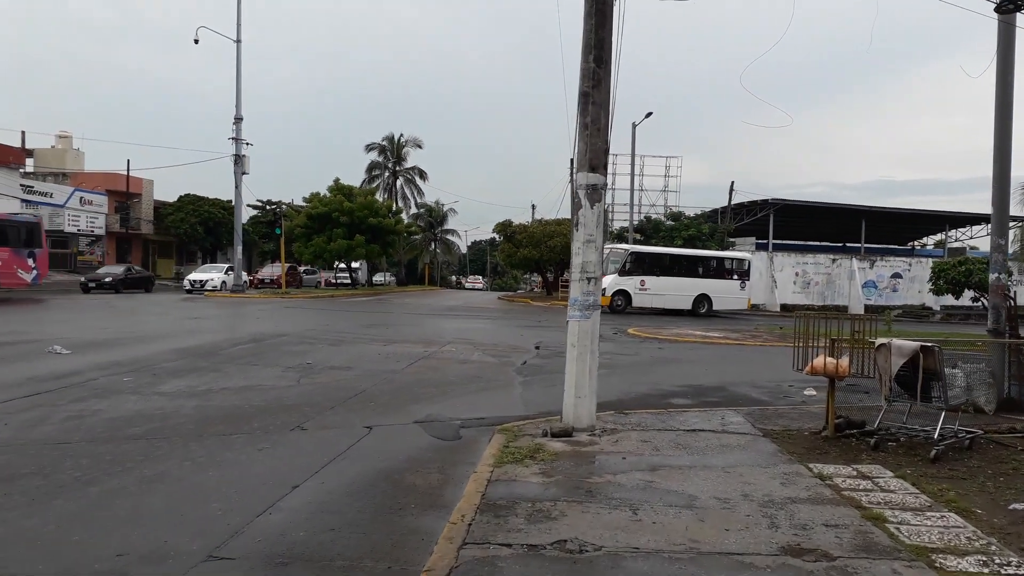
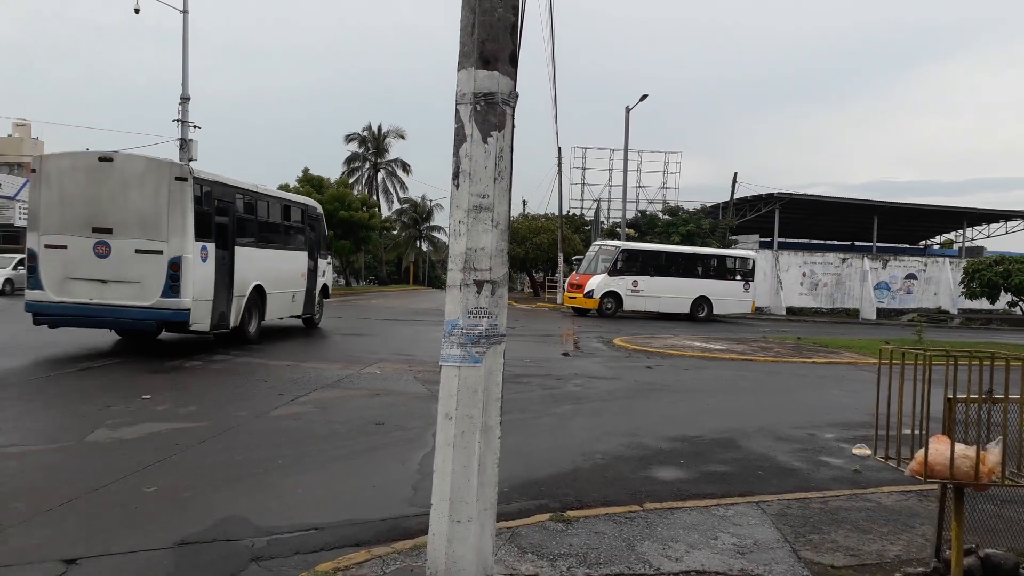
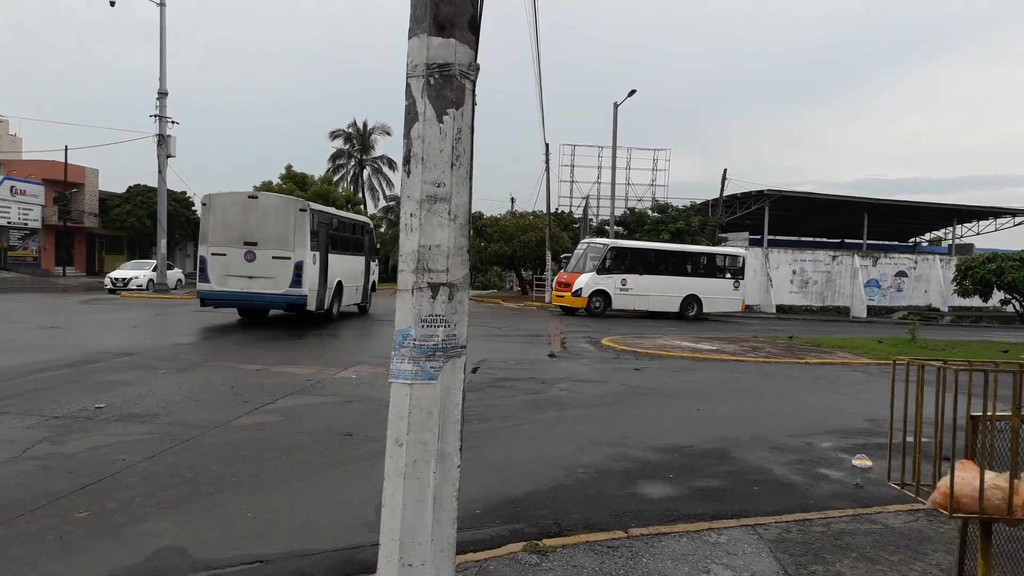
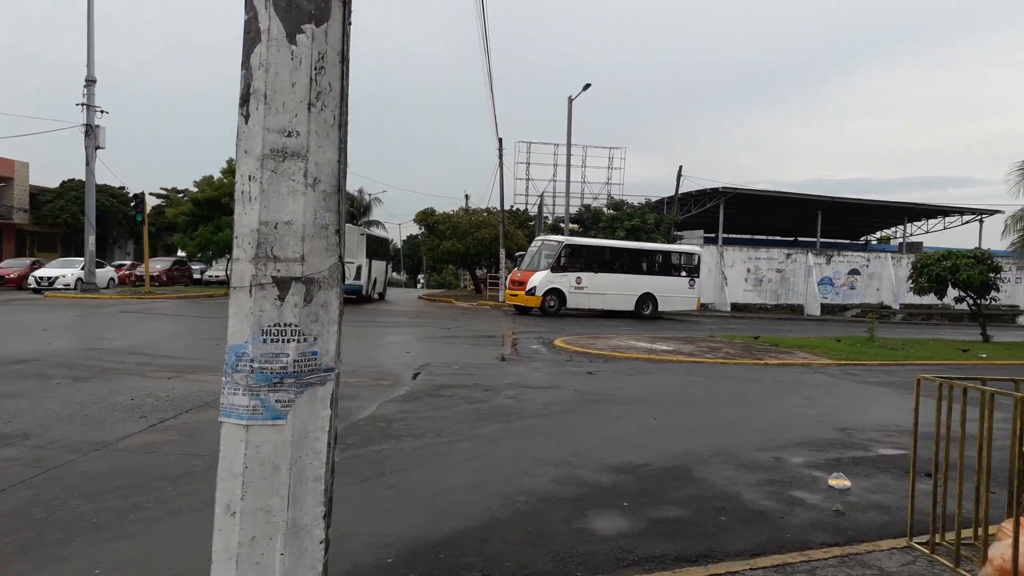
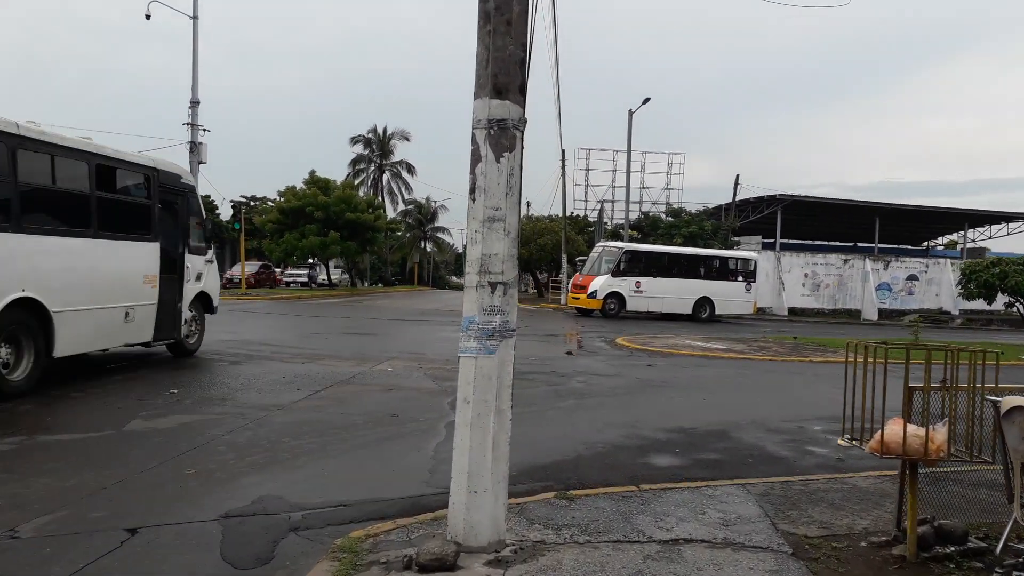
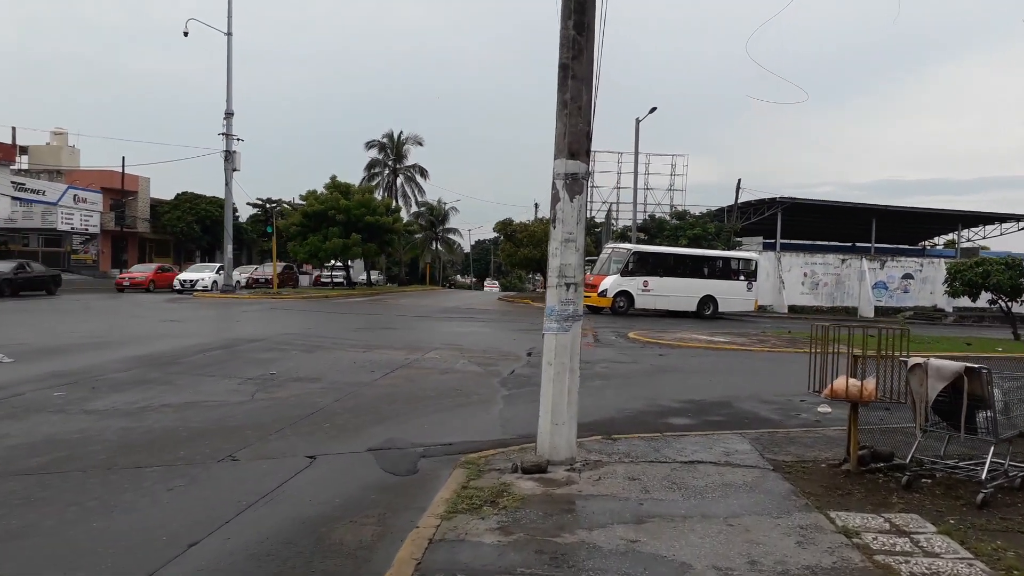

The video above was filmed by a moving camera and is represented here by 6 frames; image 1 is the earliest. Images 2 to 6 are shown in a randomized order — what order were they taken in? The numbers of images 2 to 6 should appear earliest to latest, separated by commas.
6, 5, 2, 3, 4
